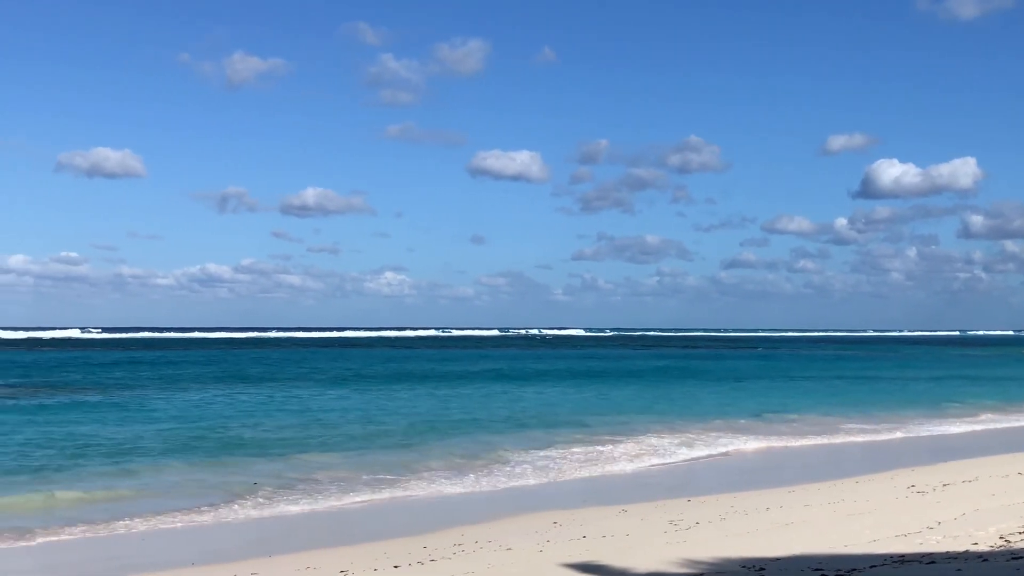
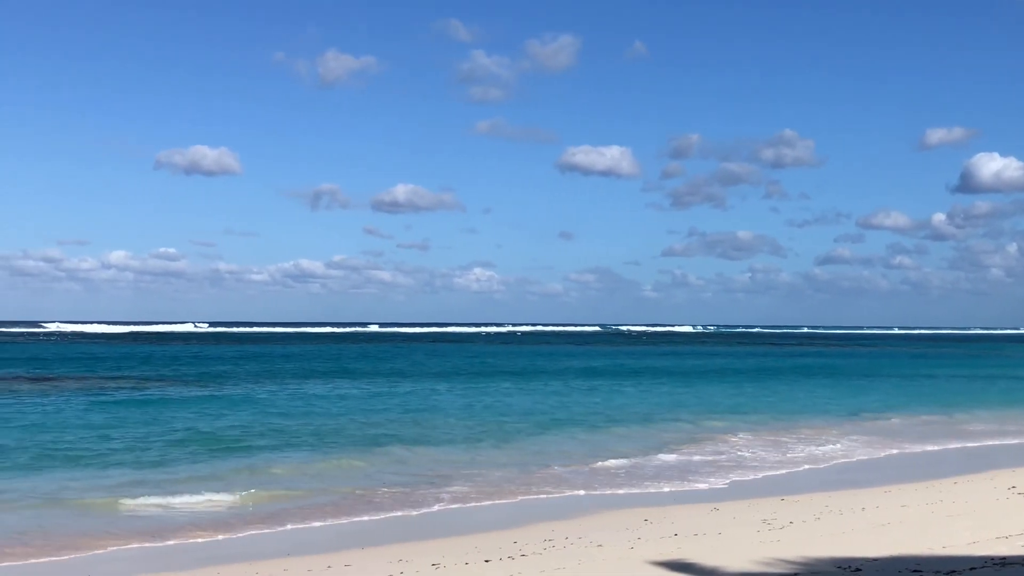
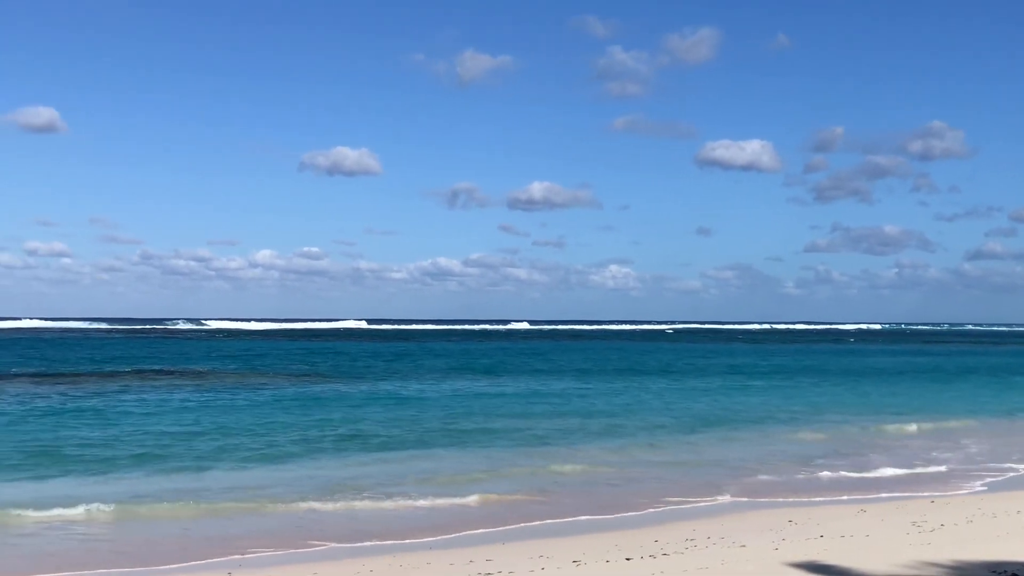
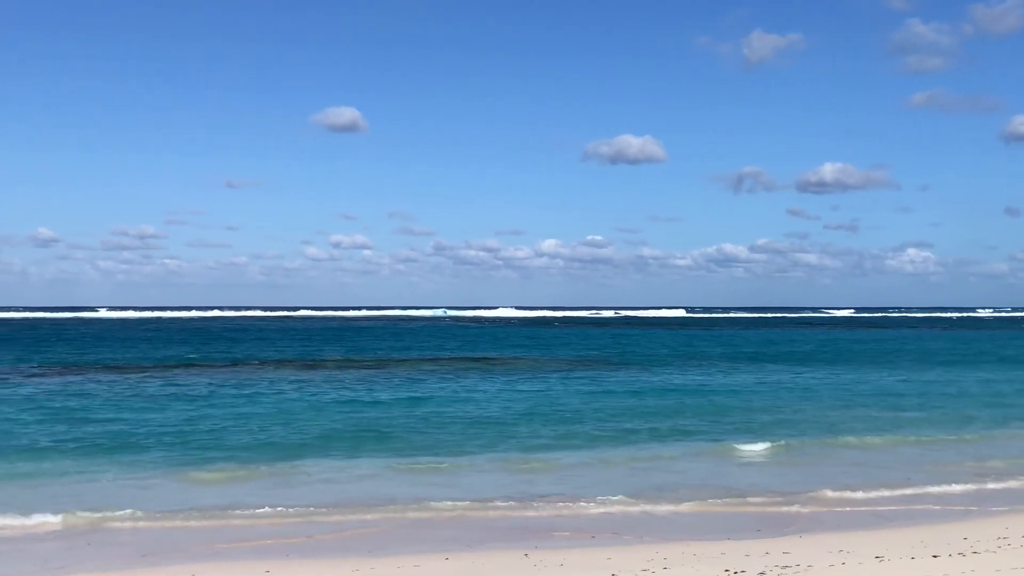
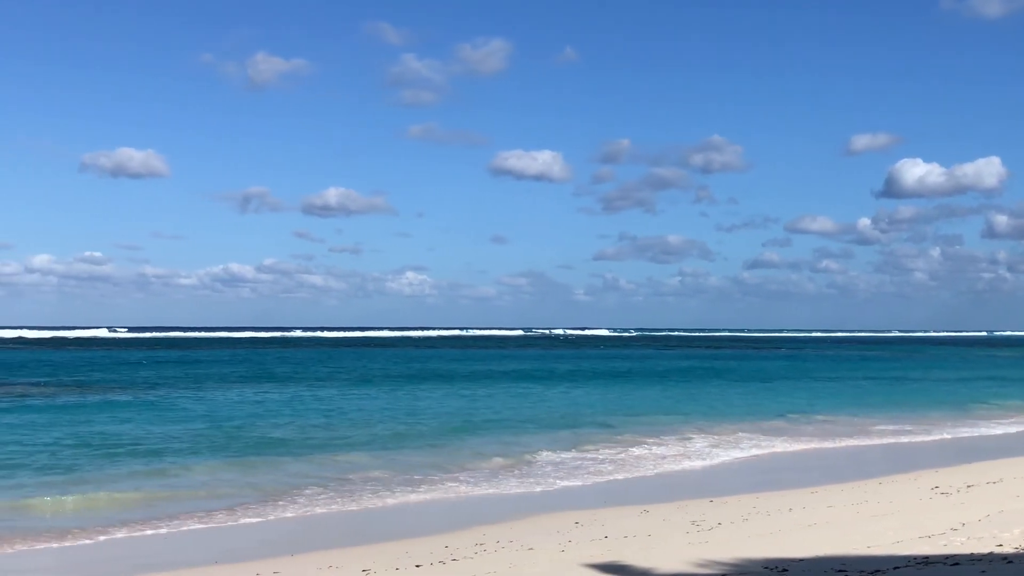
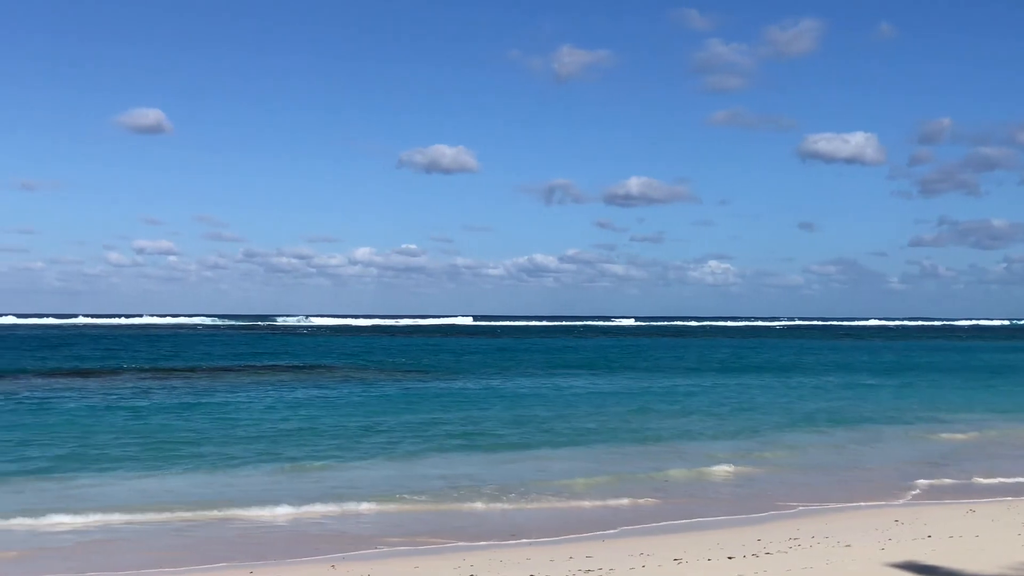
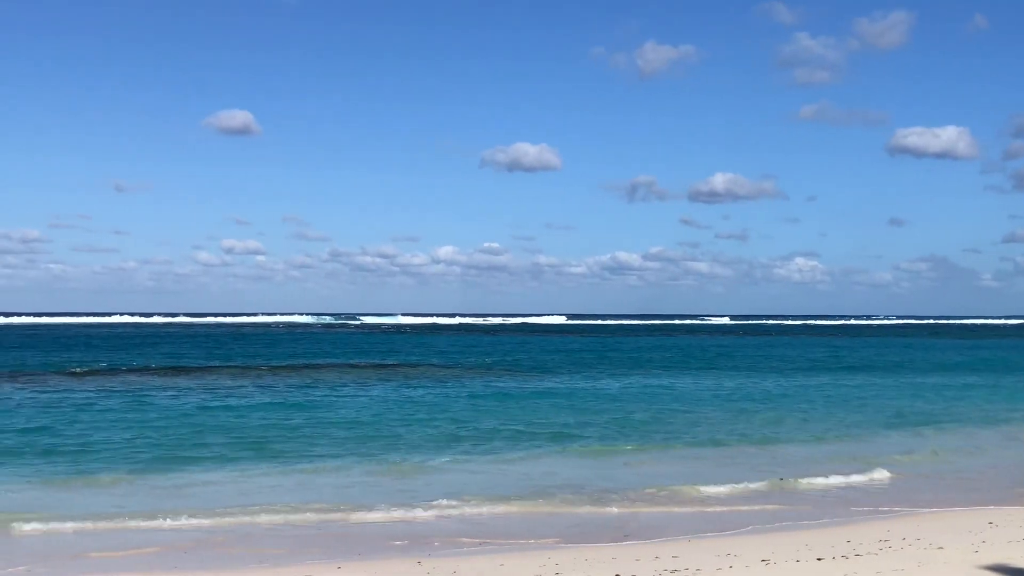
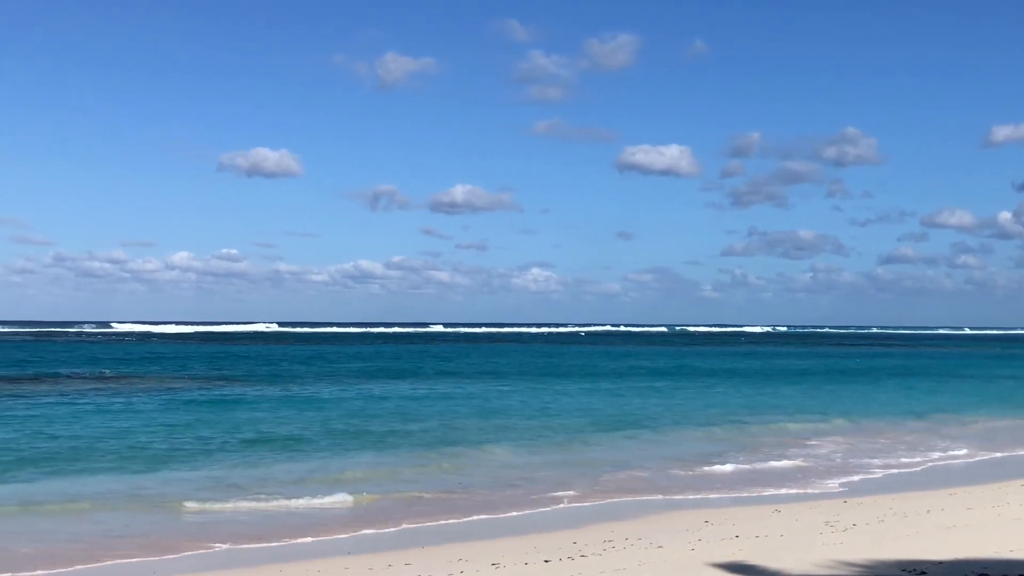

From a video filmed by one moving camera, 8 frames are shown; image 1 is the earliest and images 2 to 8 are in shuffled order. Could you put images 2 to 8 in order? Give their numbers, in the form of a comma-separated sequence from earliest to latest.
5, 2, 8, 3, 6, 7, 4
